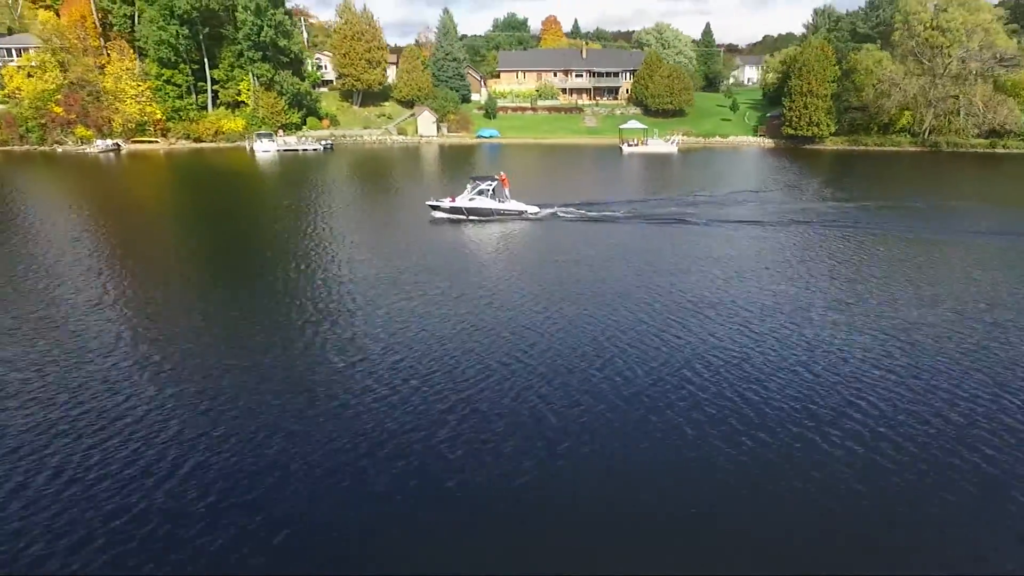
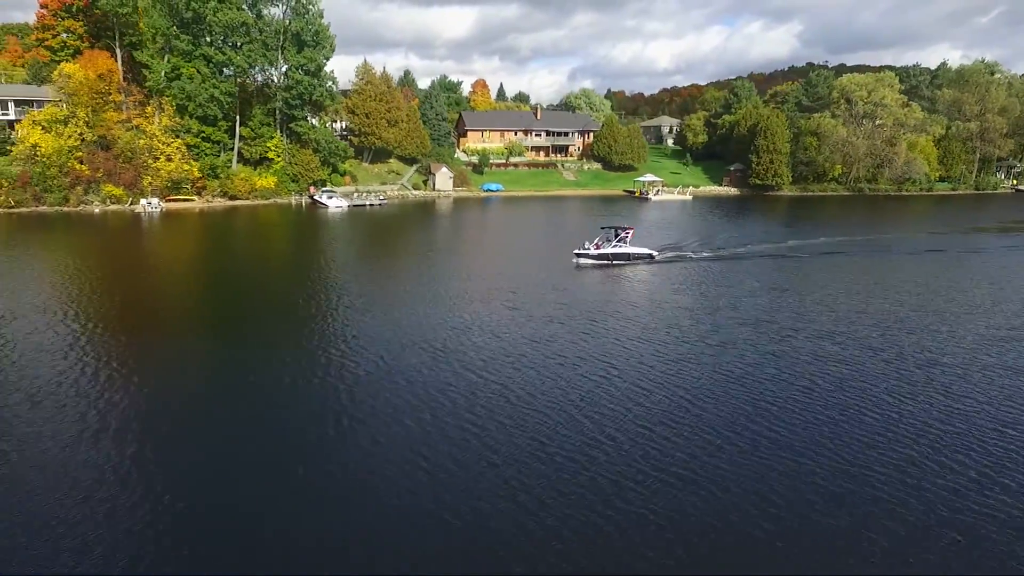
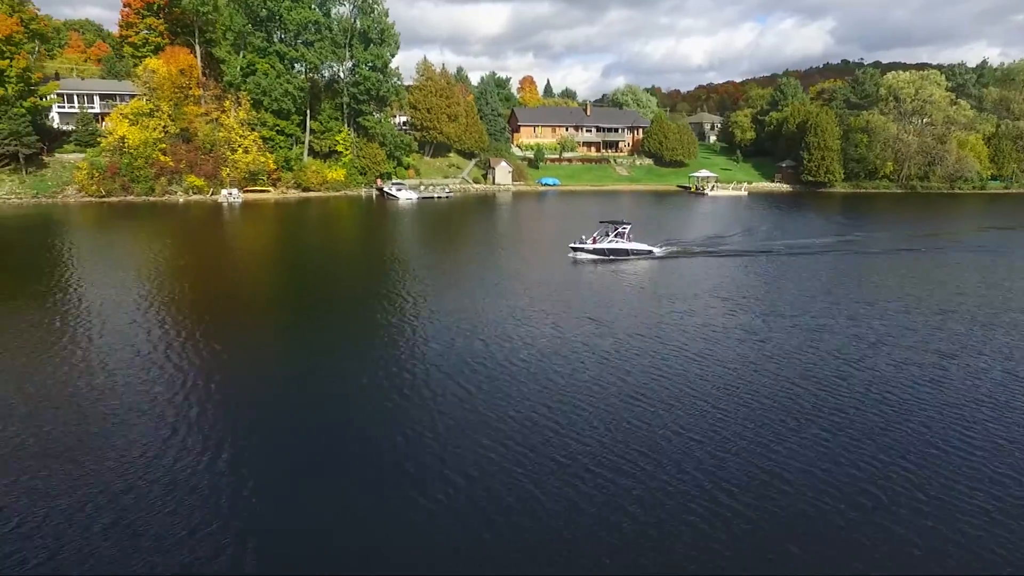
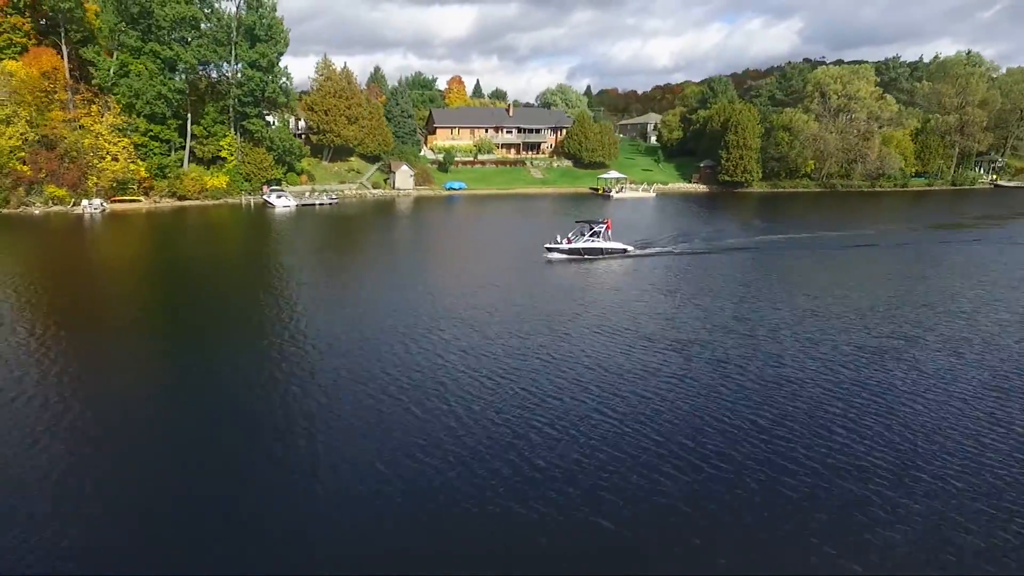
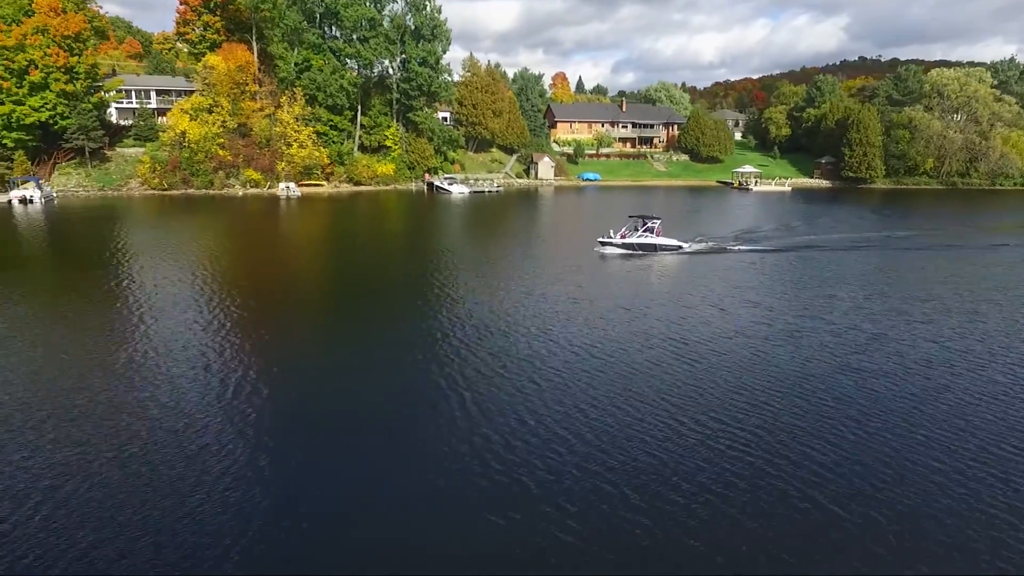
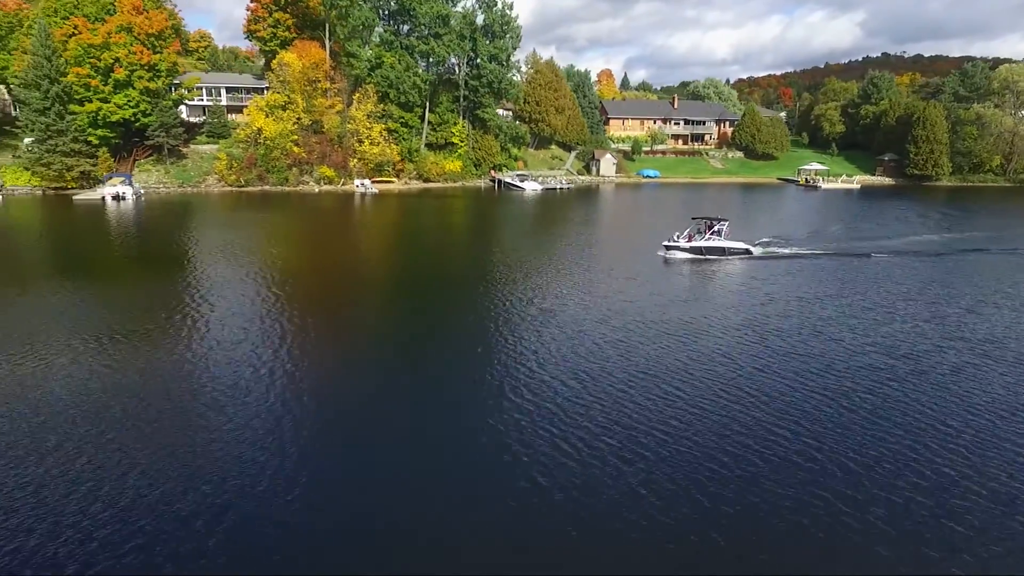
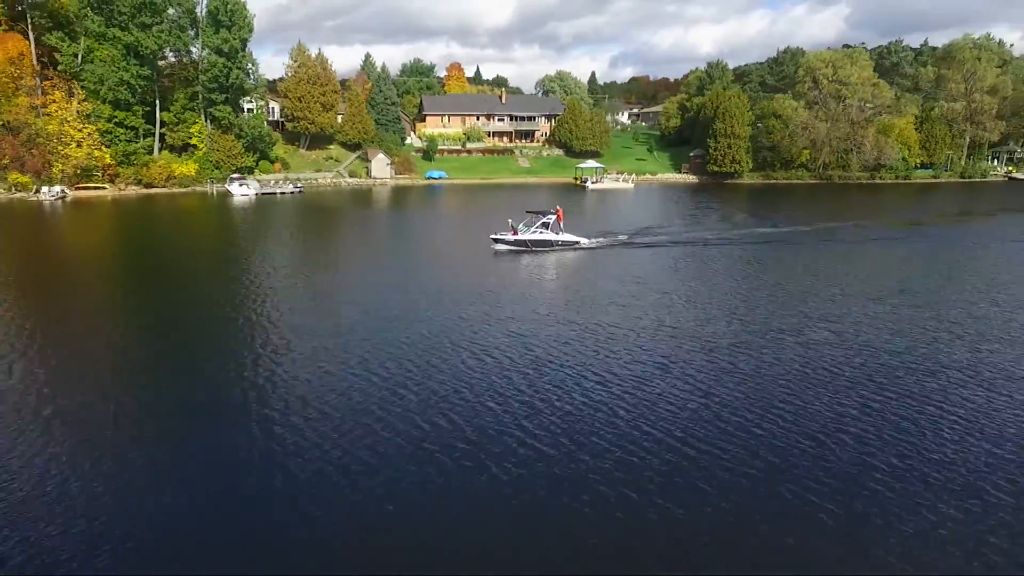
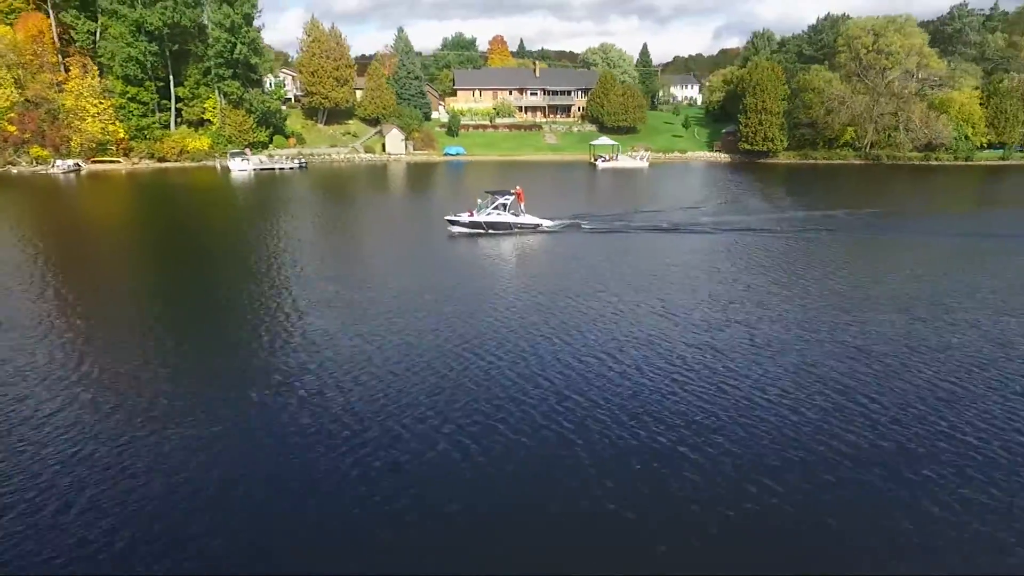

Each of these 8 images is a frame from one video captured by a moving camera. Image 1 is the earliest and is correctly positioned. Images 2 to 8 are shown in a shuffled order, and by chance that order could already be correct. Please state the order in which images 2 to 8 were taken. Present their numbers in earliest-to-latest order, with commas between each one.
8, 7, 4, 2, 3, 5, 6
